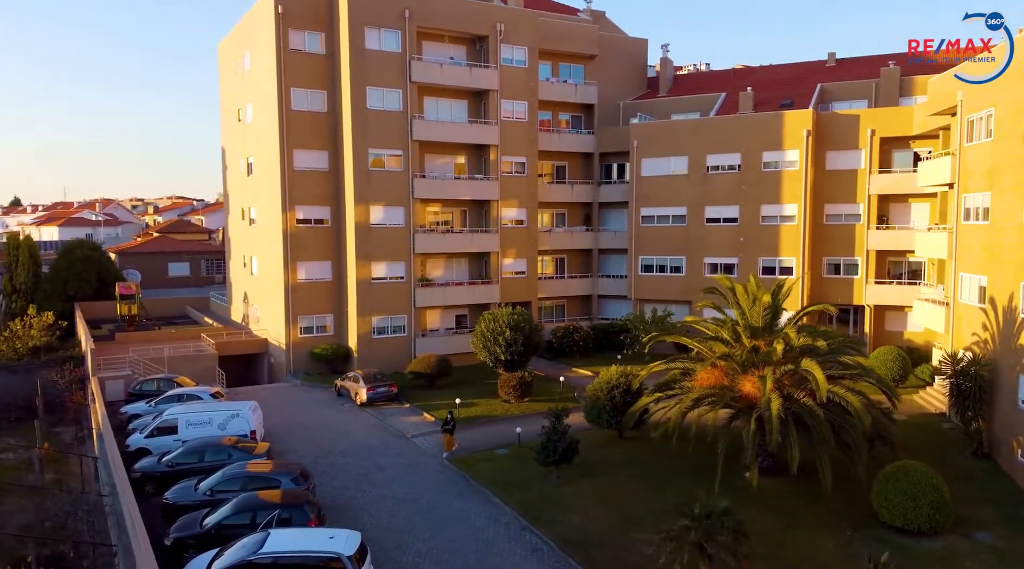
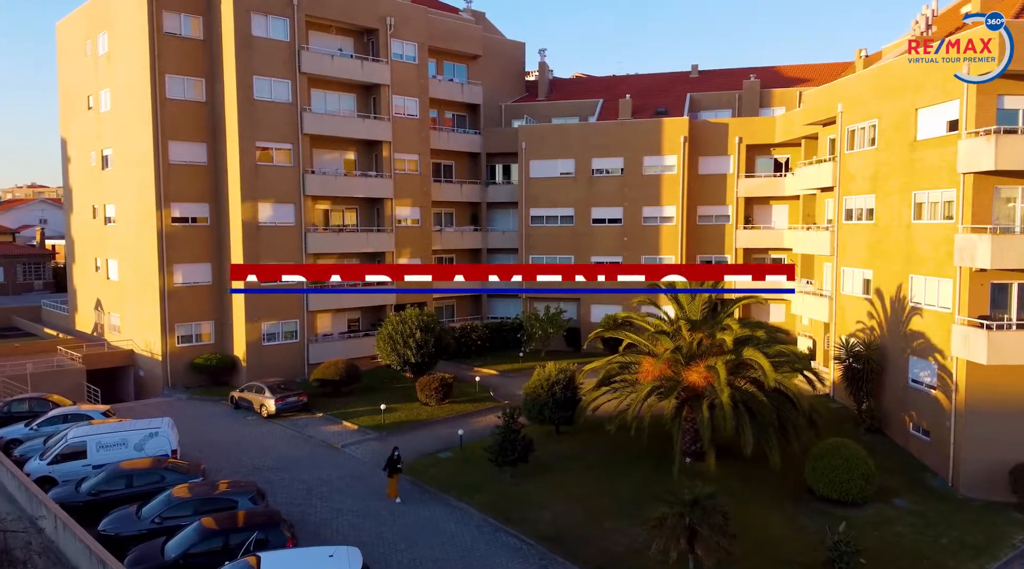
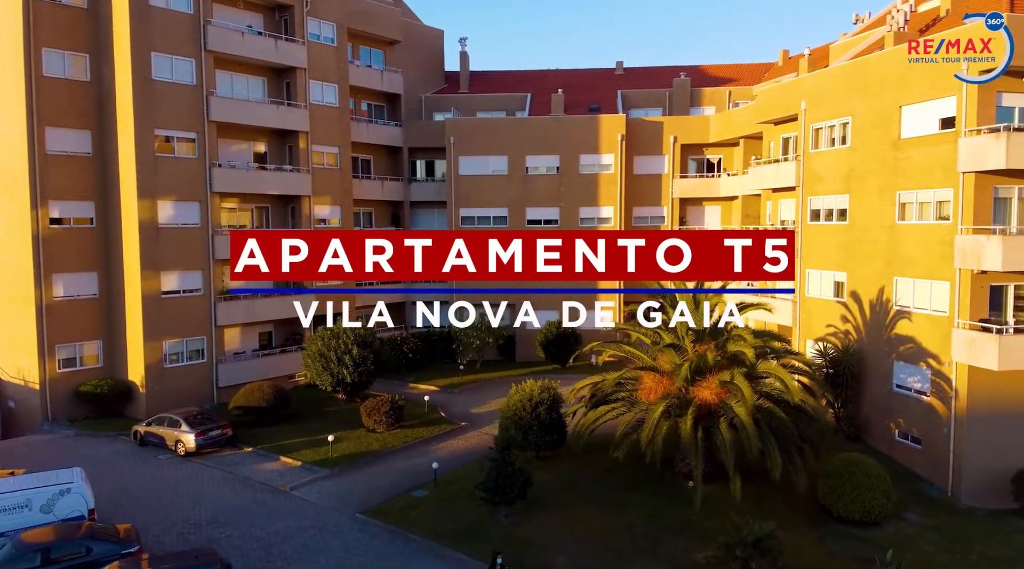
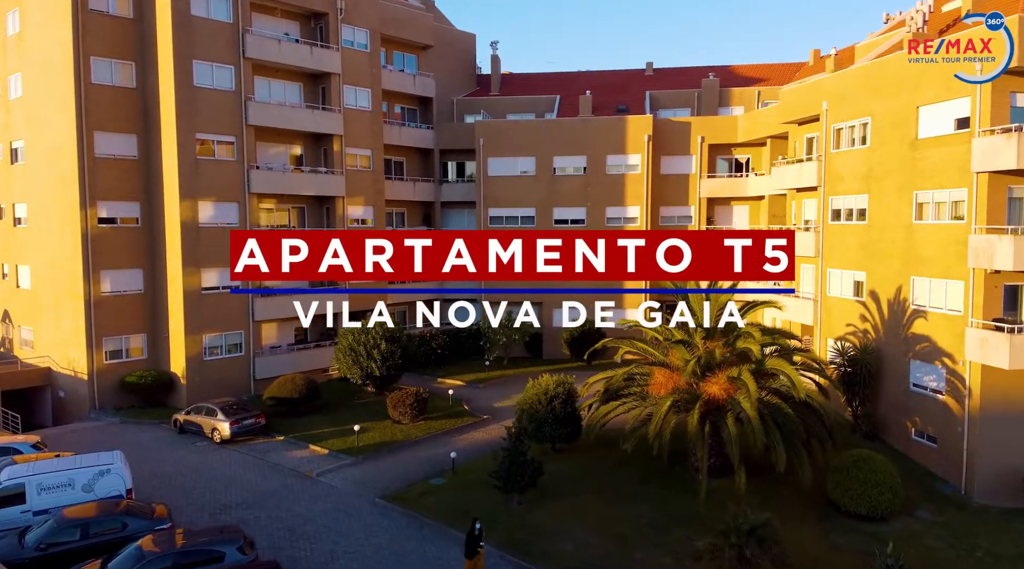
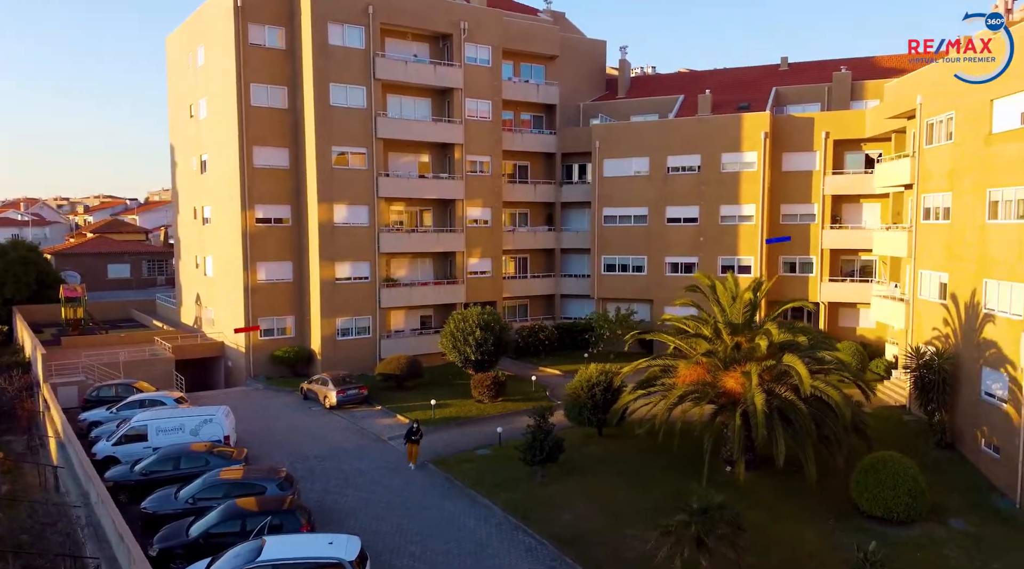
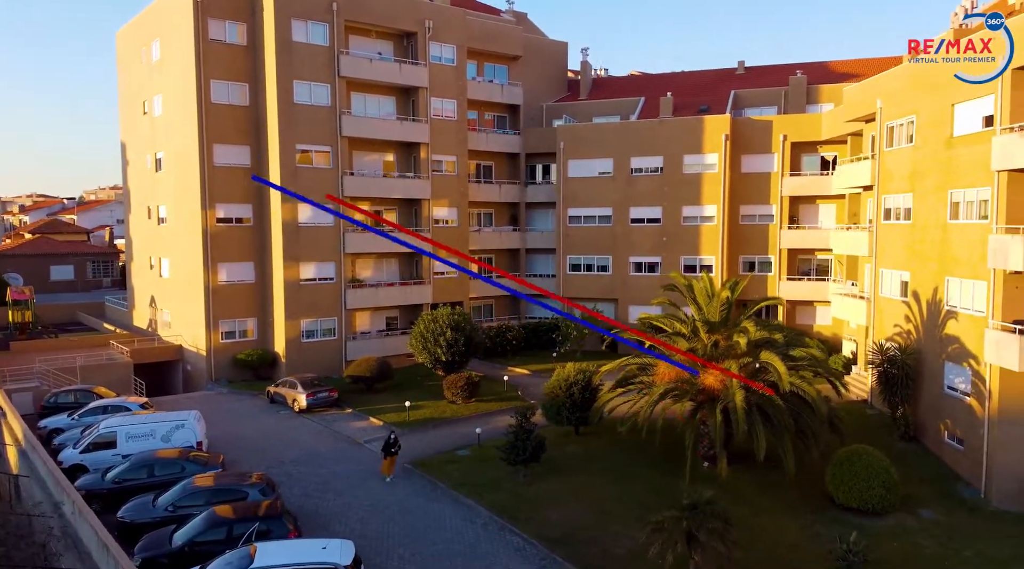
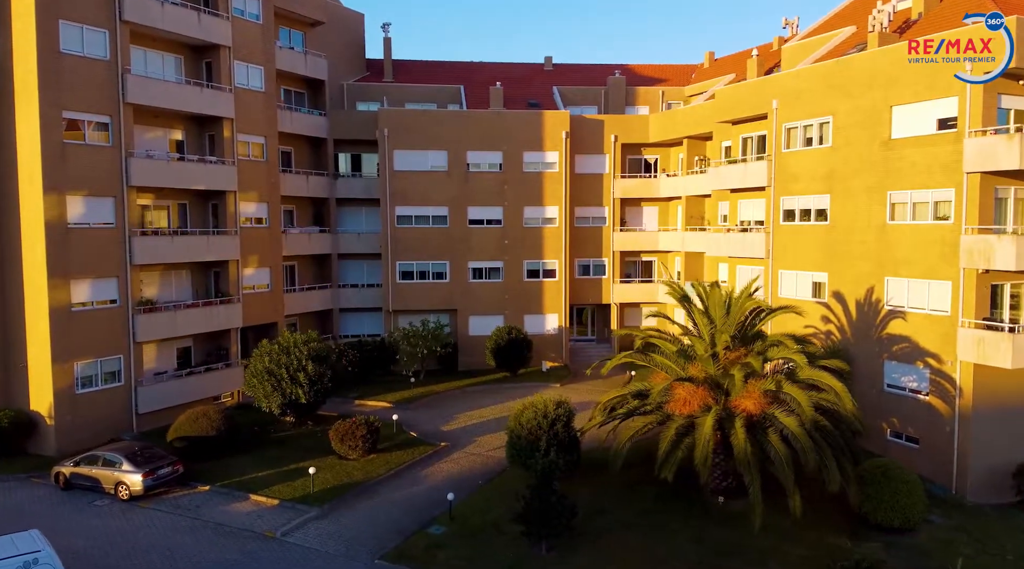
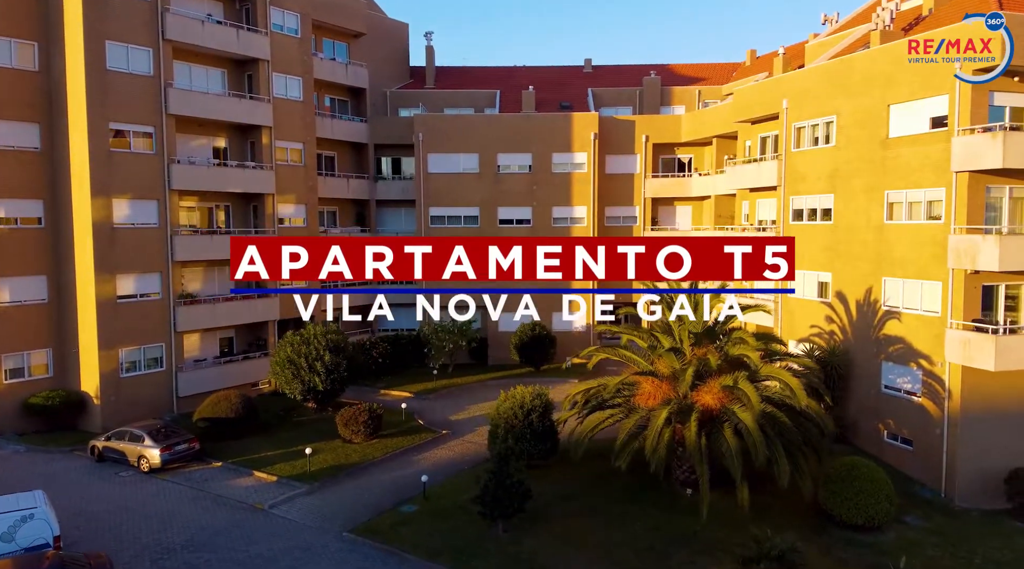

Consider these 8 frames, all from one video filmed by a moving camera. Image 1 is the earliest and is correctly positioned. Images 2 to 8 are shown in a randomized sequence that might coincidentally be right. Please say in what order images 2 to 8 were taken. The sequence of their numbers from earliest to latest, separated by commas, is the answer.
5, 6, 2, 4, 3, 8, 7
